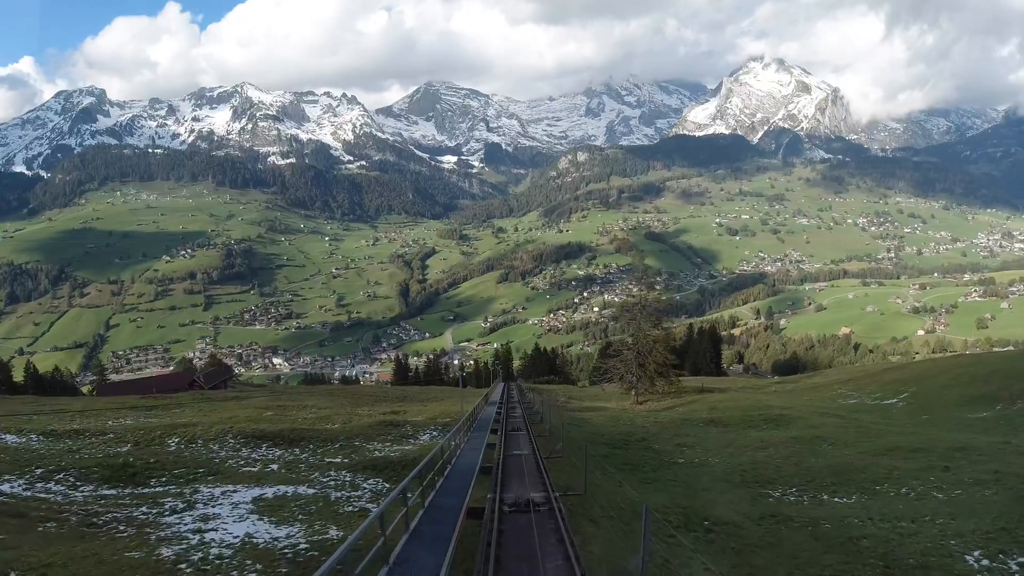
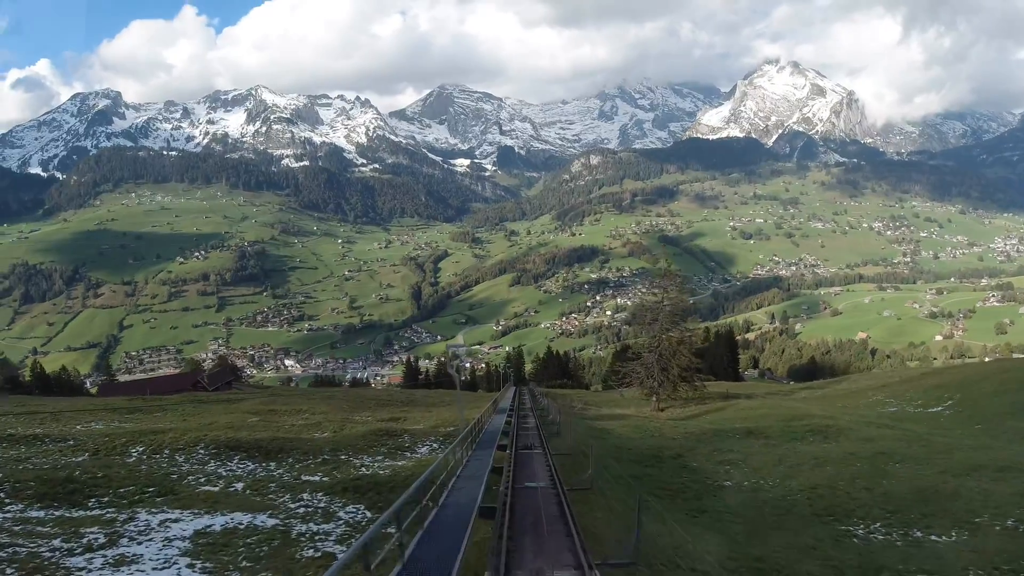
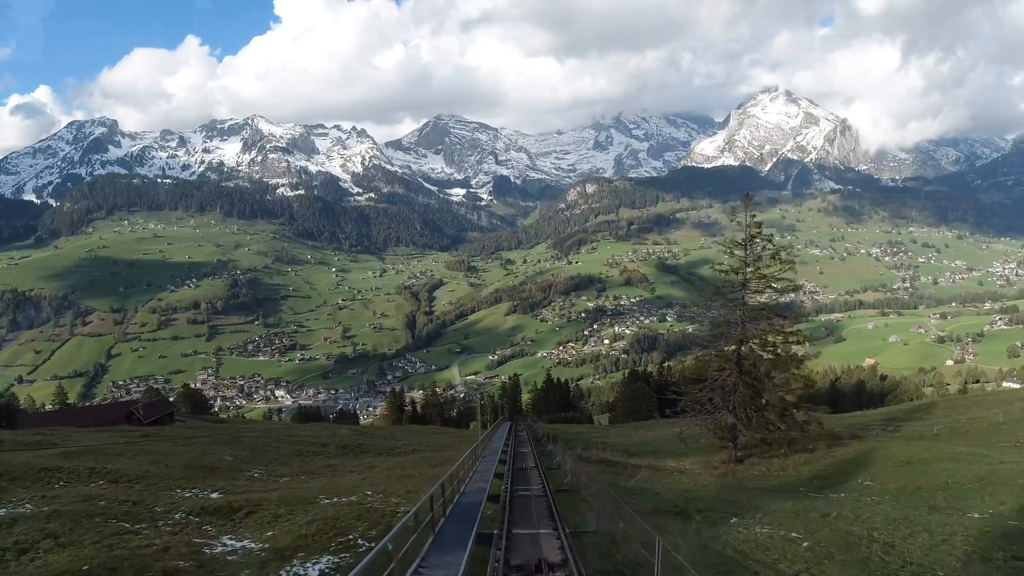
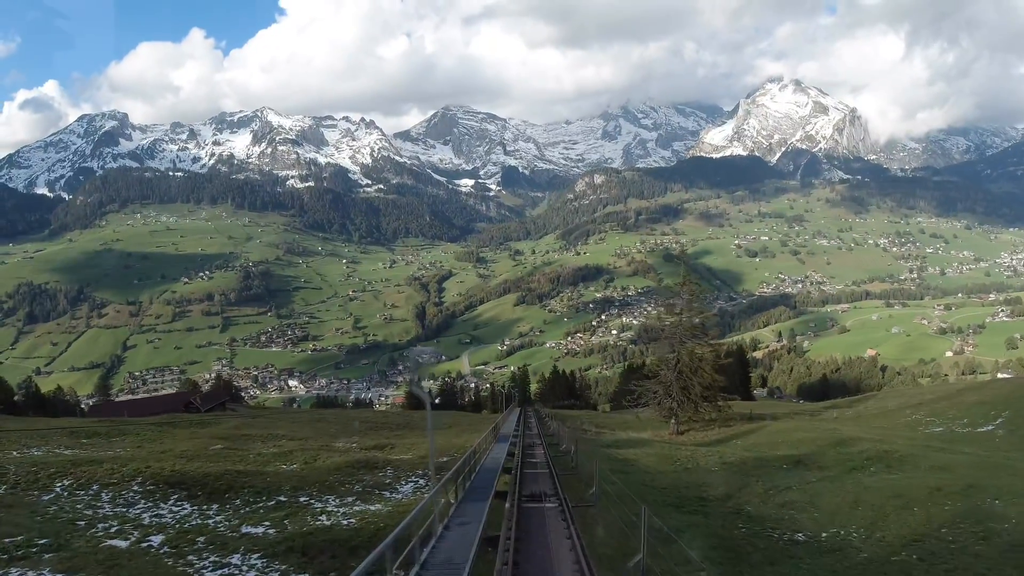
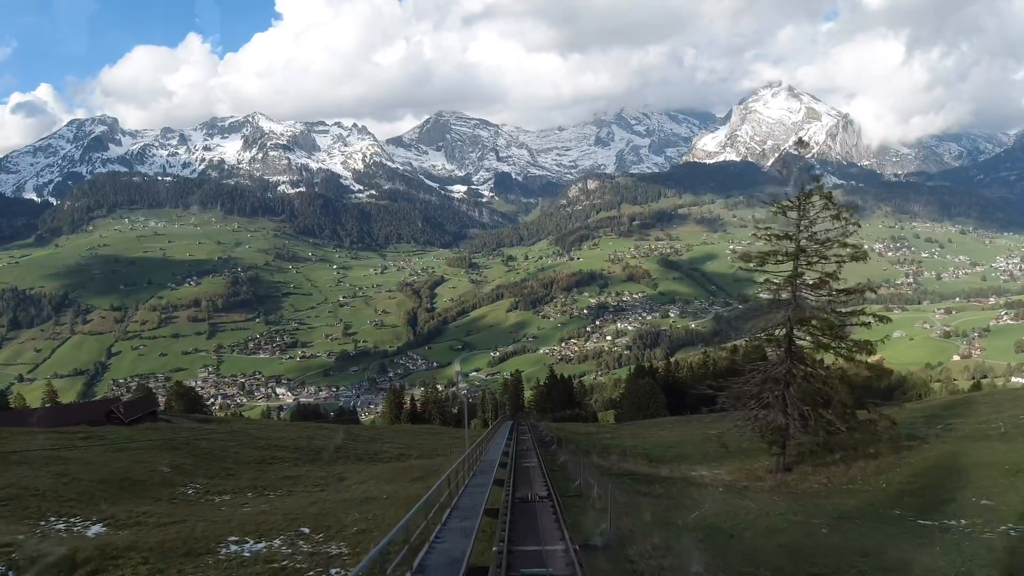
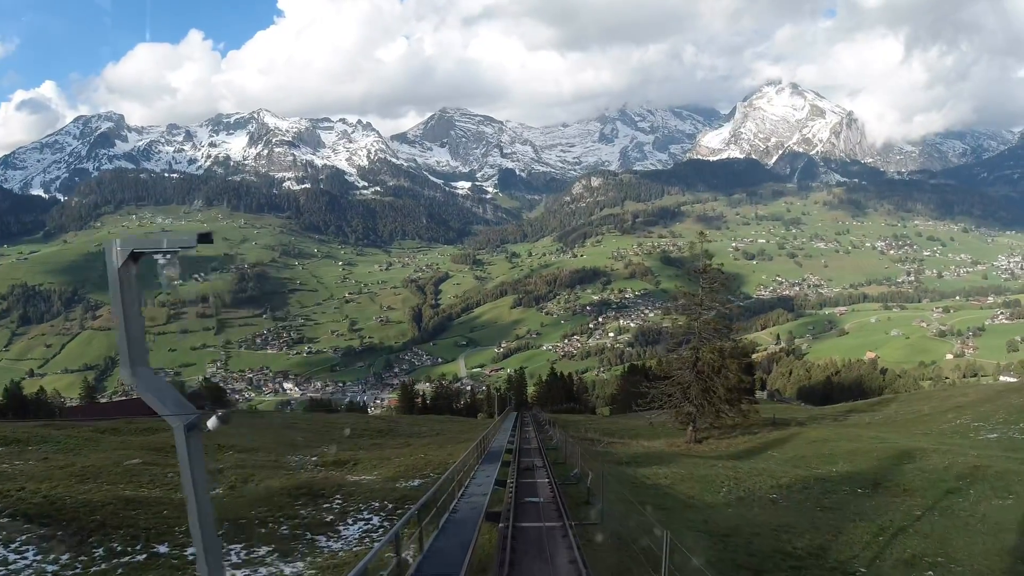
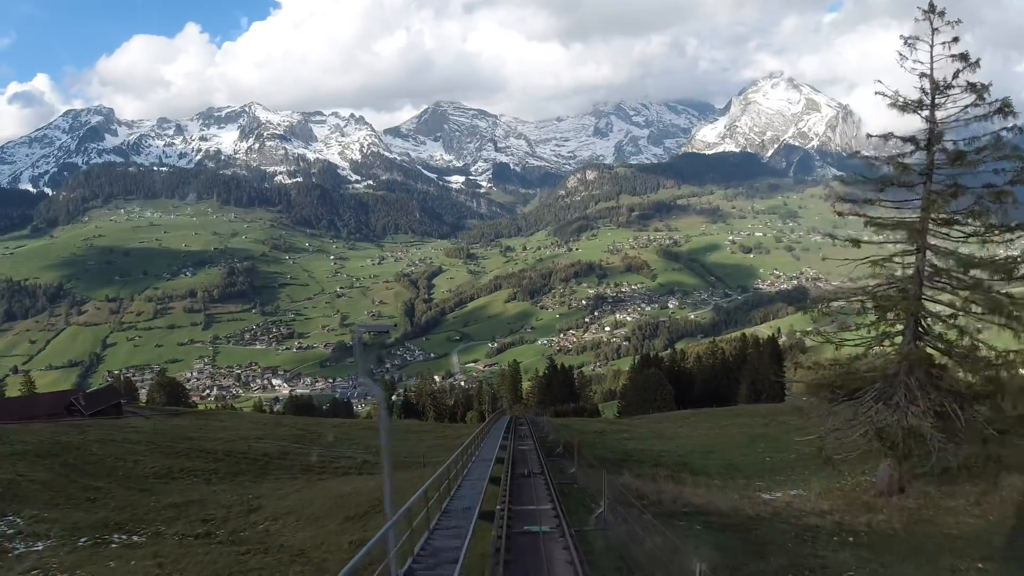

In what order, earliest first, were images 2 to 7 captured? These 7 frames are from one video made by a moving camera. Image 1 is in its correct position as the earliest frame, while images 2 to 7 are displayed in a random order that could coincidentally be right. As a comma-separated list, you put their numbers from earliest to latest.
2, 4, 6, 3, 5, 7
